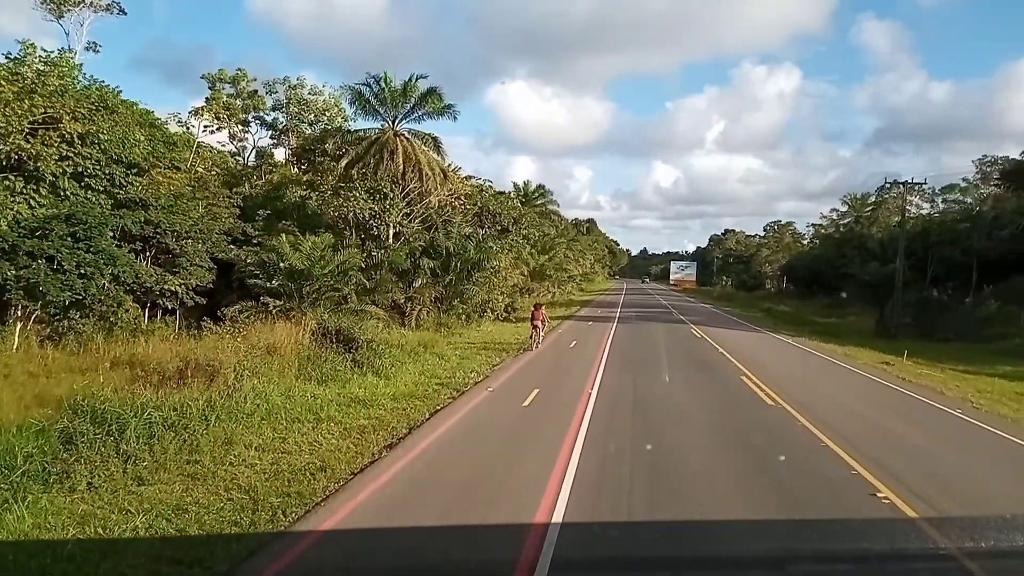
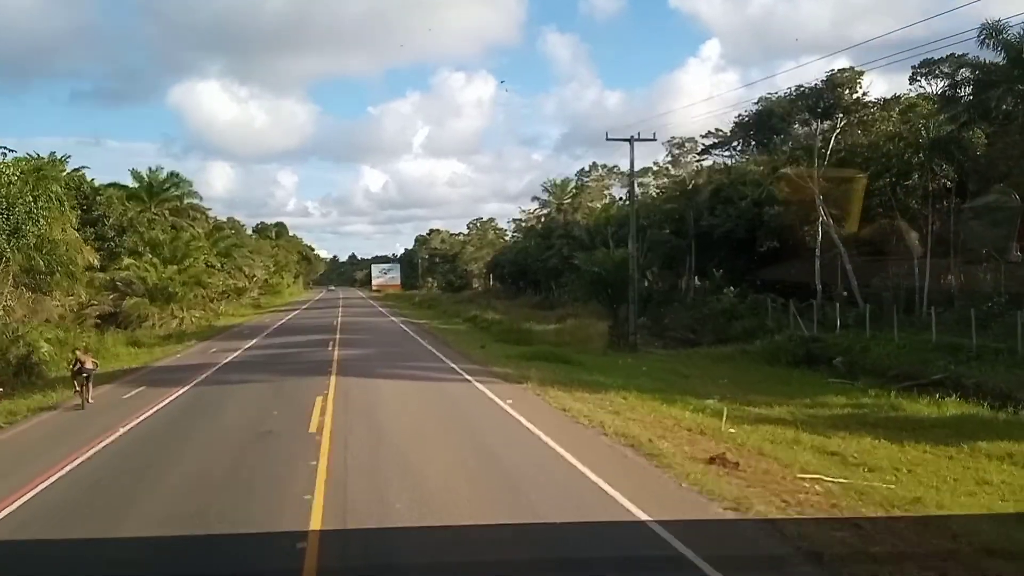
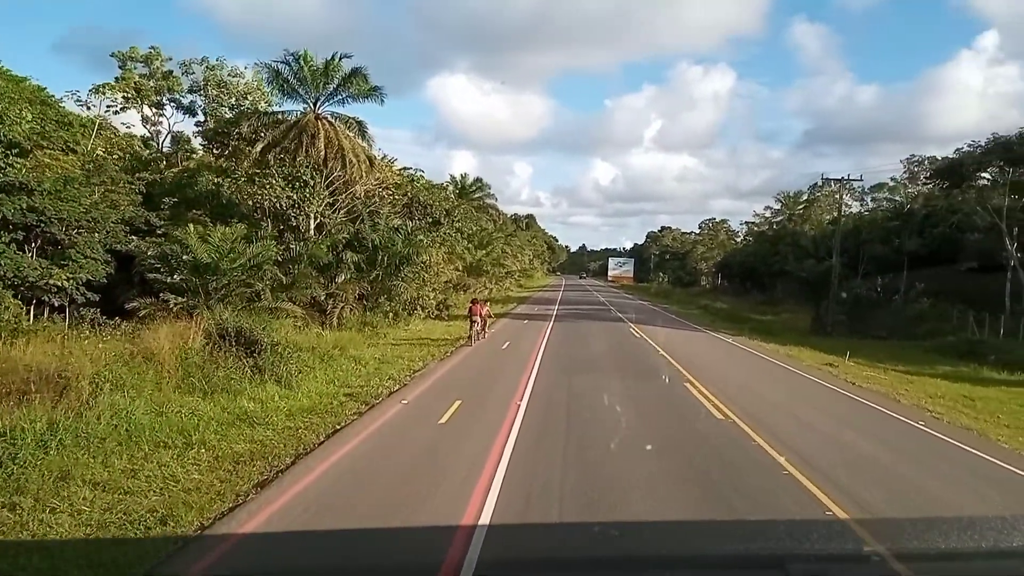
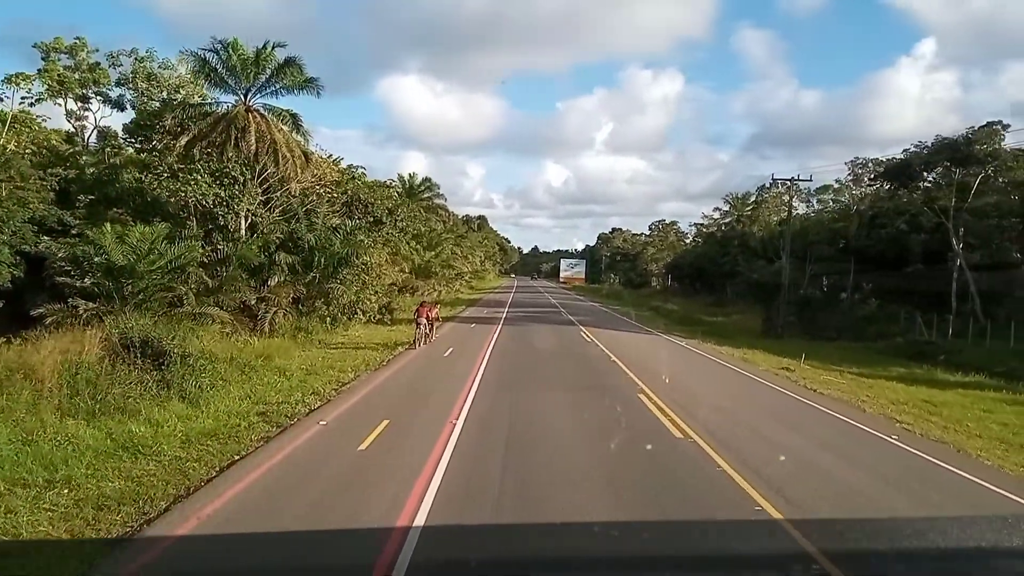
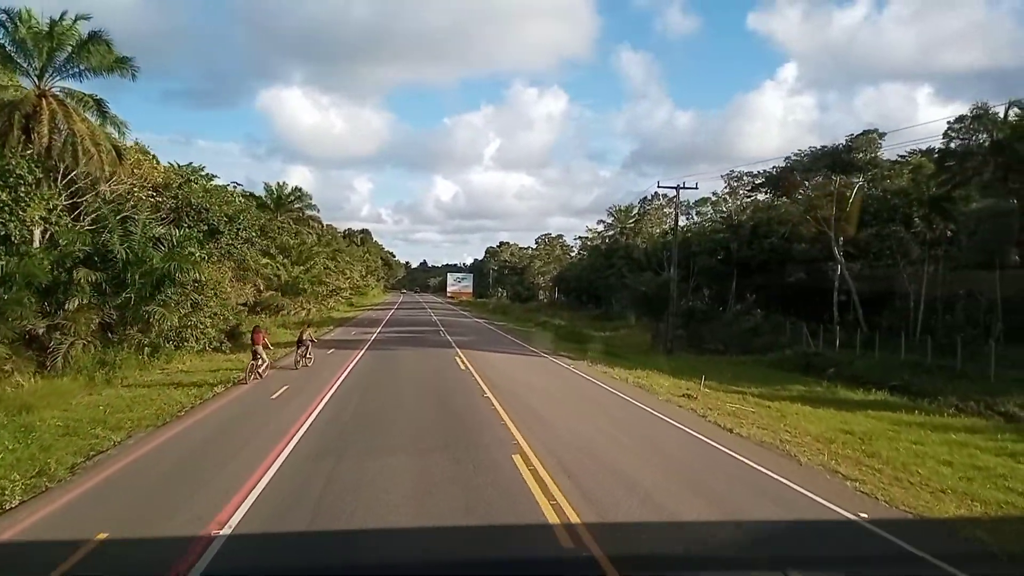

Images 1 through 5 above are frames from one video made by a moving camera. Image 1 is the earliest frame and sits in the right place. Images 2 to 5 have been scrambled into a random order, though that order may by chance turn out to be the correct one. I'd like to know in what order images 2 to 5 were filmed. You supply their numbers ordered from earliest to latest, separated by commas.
3, 4, 5, 2
